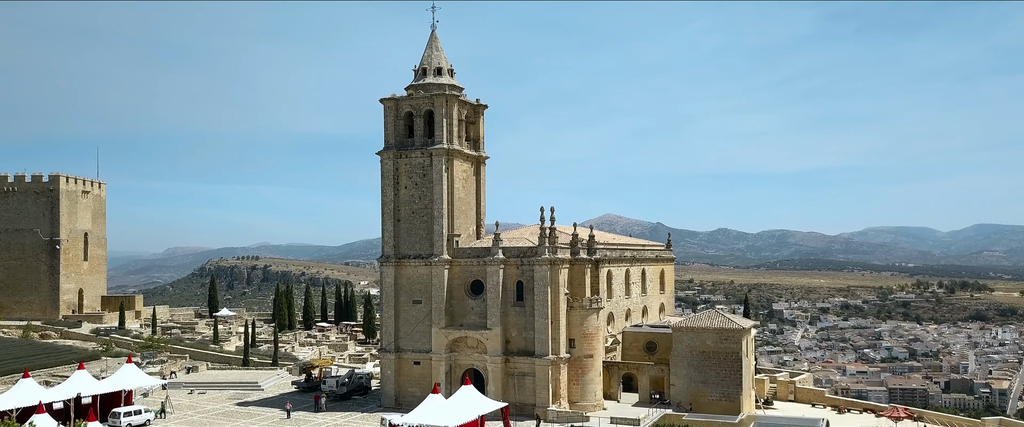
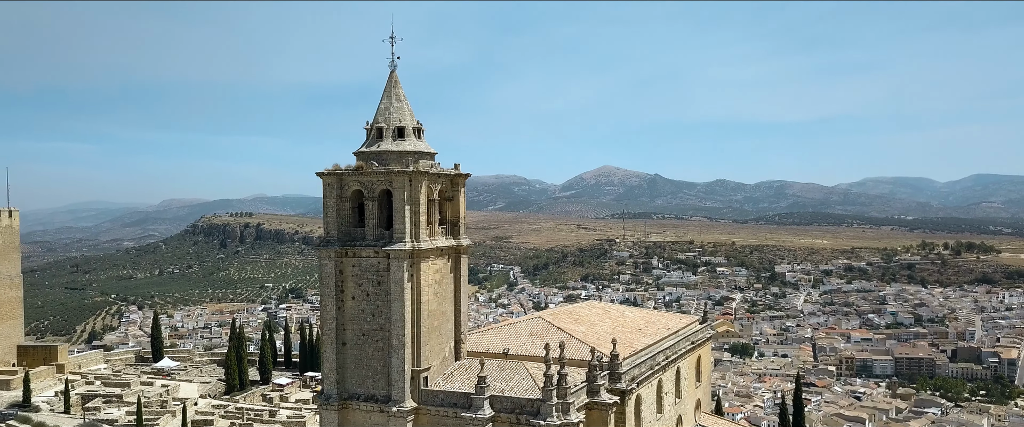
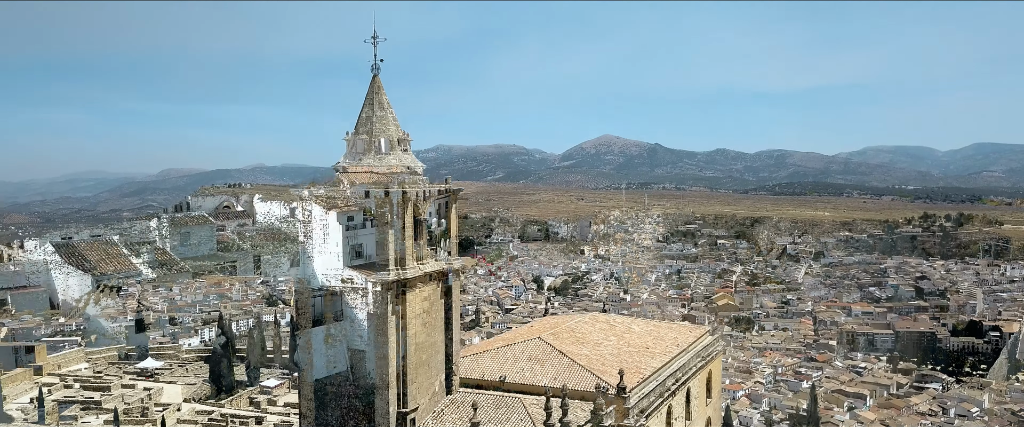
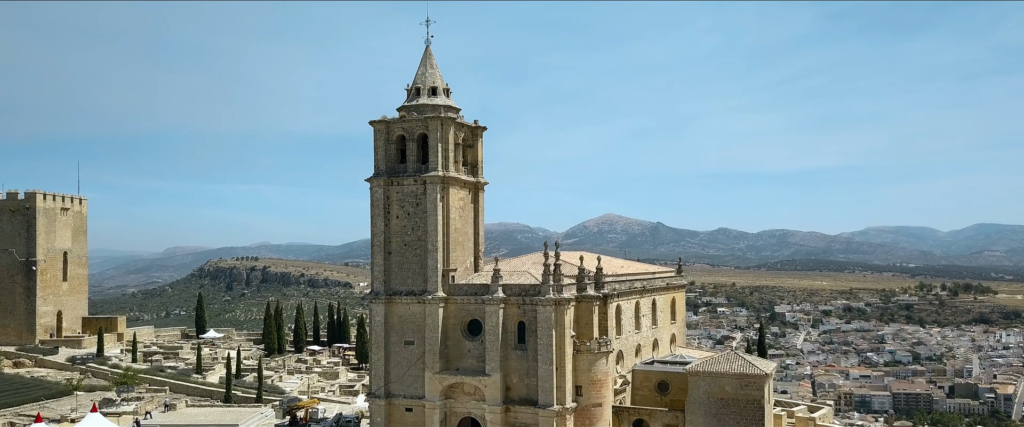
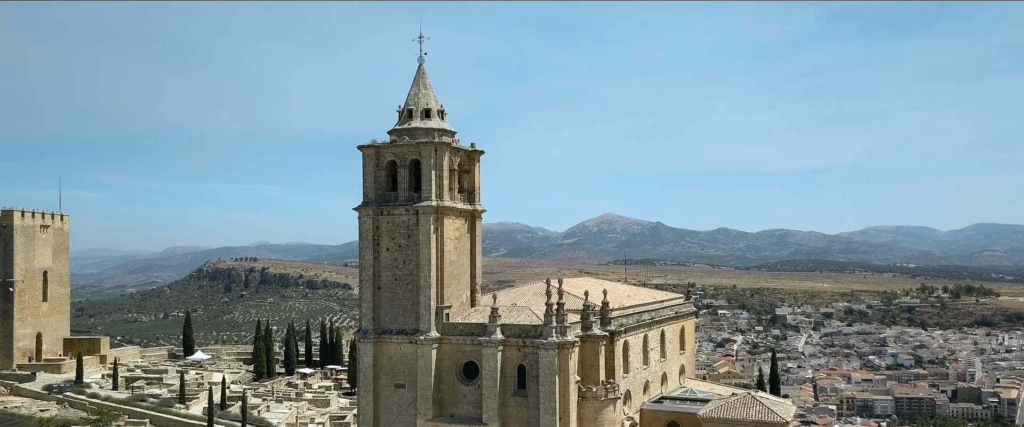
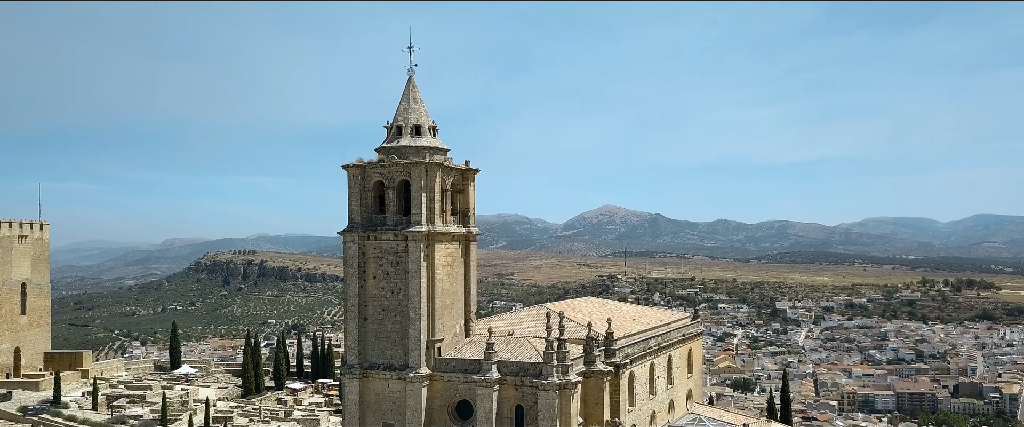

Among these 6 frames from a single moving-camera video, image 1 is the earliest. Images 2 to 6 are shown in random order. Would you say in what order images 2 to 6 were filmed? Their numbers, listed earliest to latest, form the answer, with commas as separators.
4, 5, 6, 2, 3
